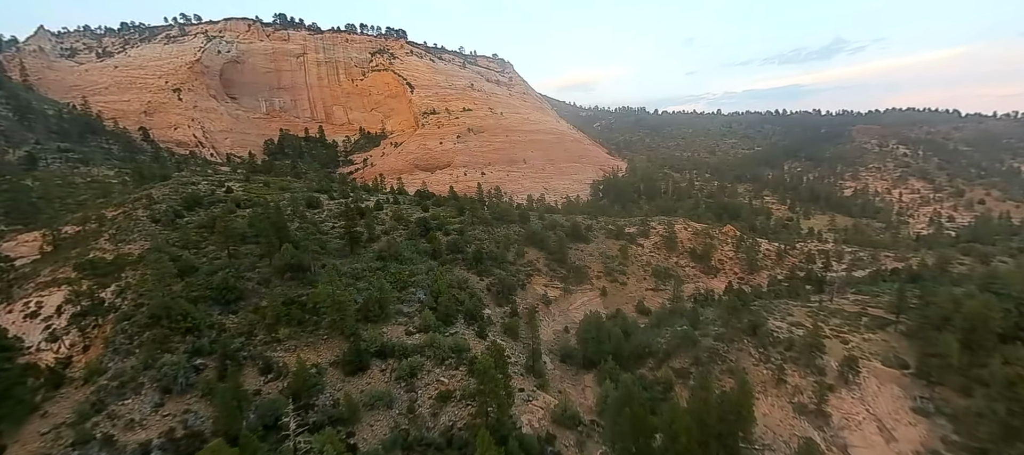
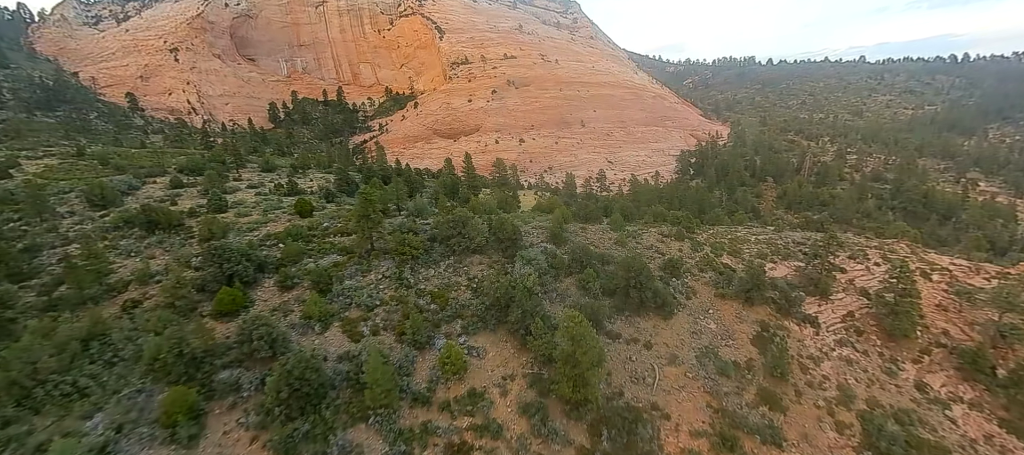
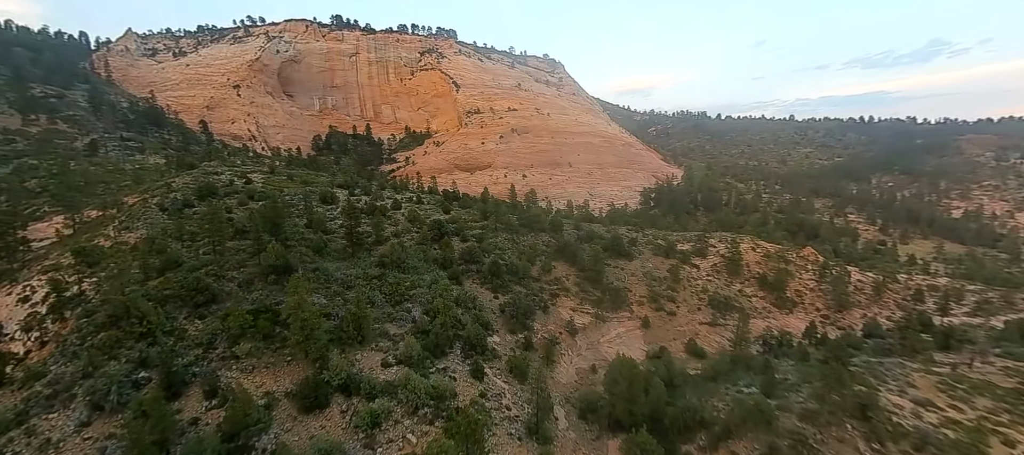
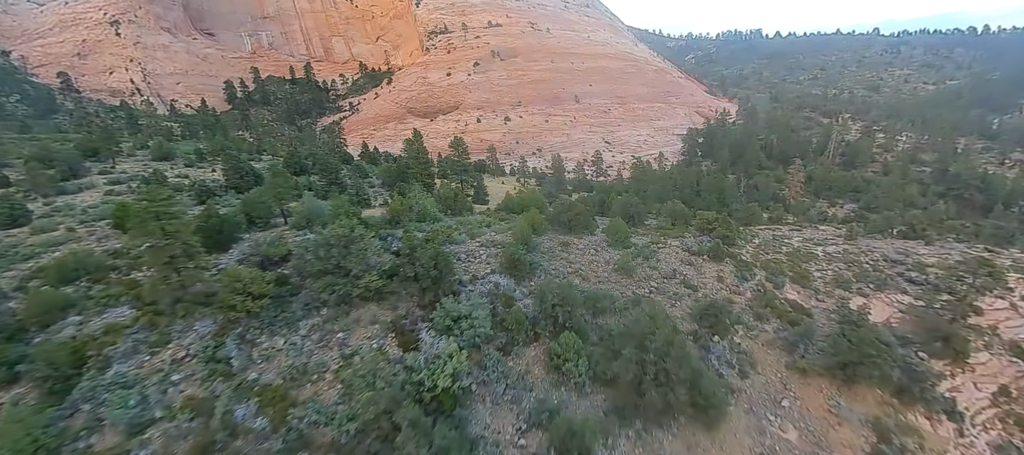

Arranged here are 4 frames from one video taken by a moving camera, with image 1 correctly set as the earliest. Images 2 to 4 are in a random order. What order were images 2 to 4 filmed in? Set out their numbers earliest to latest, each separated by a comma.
3, 2, 4
